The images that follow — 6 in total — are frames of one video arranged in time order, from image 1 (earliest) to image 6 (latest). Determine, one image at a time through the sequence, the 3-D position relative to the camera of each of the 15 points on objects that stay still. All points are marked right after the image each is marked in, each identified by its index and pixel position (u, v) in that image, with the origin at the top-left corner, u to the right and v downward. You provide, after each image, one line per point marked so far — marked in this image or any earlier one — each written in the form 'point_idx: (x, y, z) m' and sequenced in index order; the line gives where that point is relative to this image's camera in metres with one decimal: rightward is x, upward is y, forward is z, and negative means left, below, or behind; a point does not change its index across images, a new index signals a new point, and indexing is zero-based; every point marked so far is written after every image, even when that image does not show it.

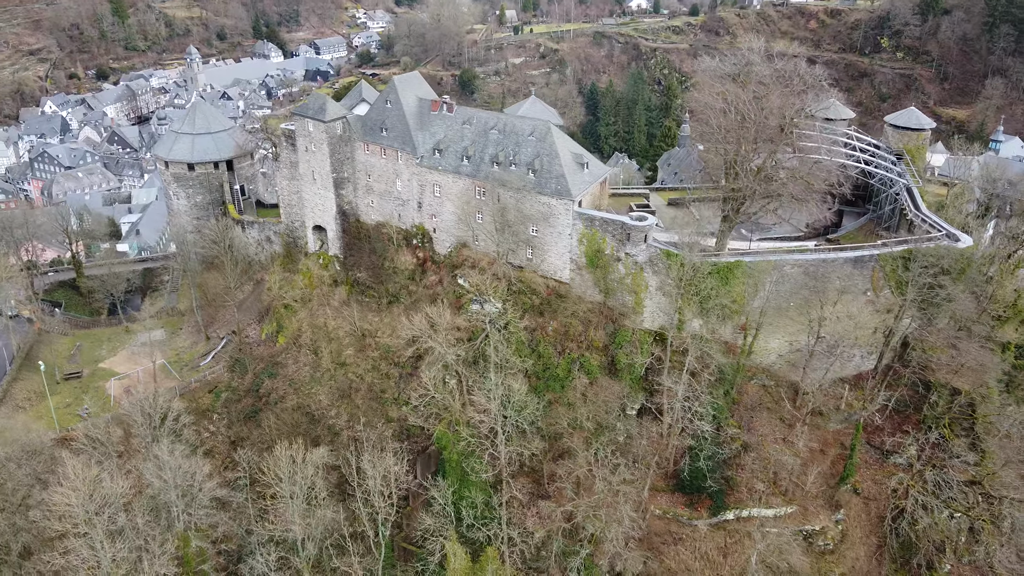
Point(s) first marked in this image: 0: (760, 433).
0: (+5.9, -3.4, +19.9) m
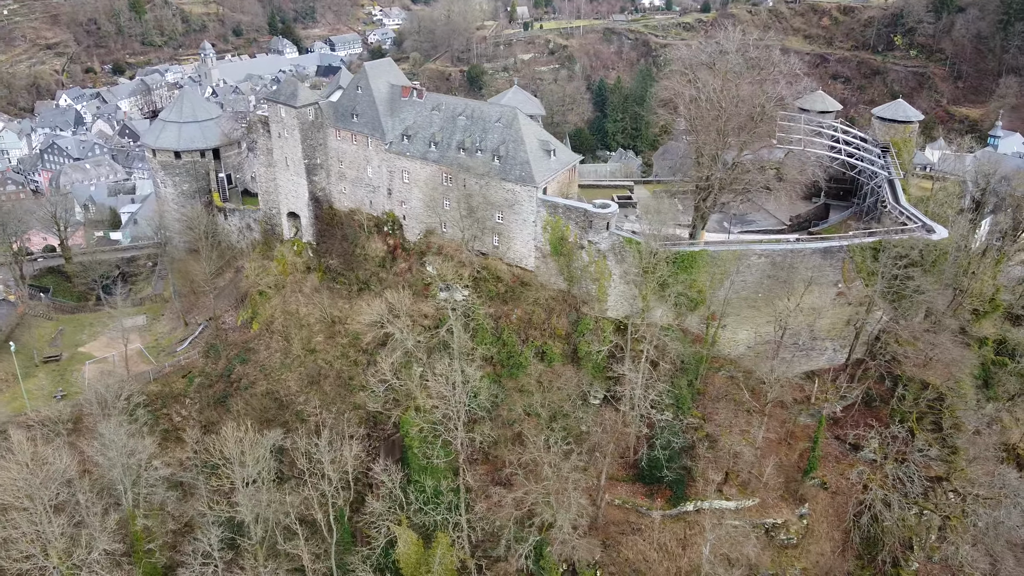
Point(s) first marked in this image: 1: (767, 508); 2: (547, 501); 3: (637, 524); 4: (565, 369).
0: (+4.9, -3.2, +19.6) m
1: (+5.8, -5.0, +18.8) m
2: (+0.7, -4.3, +16.8) m
3: (+2.8, -5.2, +18.6) m
4: (+1.3, -1.9, +19.6) m
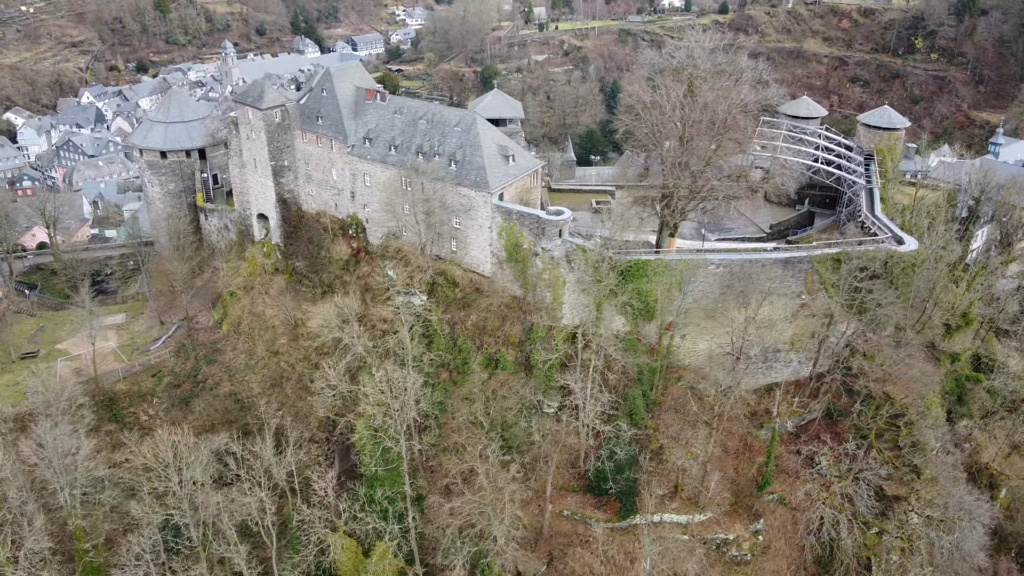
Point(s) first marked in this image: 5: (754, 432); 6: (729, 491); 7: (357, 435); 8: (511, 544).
0: (+3.7, -3.4, +19.3) m
1: (+4.6, -5.2, +18.4) m
2: (-0.6, -4.5, +16.6) m
3: (+1.6, -5.4, +18.3) m
4: (+0.1, -2.1, +19.4) m
5: (+5.7, -3.4, +19.8) m
6: (+4.9, -4.6, +18.8) m
7: (-3.4, -3.2, +18.3) m
8: (0.0, -5.0, +16.4) m
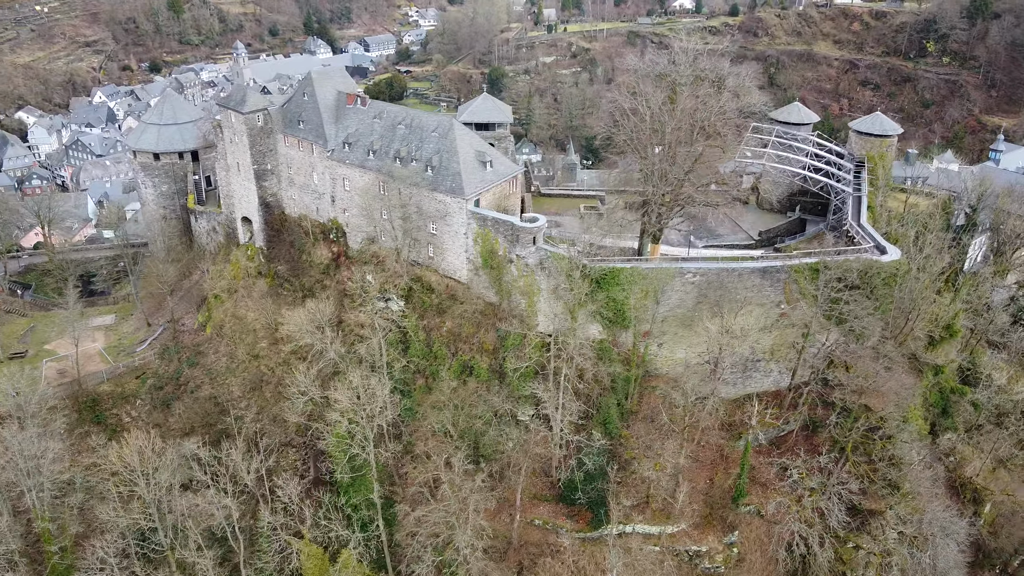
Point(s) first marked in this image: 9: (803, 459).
0: (+3.1, -3.6, +19.1) m
1: (+3.9, -5.4, +18.2) m
2: (-1.3, -4.6, +16.5) m
3: (+0.9, -5.6, +18.1) m
4: (-0.5, -2.2, +19.3) m
5: (+5.0, -3.6, +19.6) m
6: (+4.2, -4.8, +18.6) m
7: (-4.0, -3.3, +18.2) m
8: (-0.7, -5.2, +16.2) m
9: (+6.4, -3.9, +18.8) m
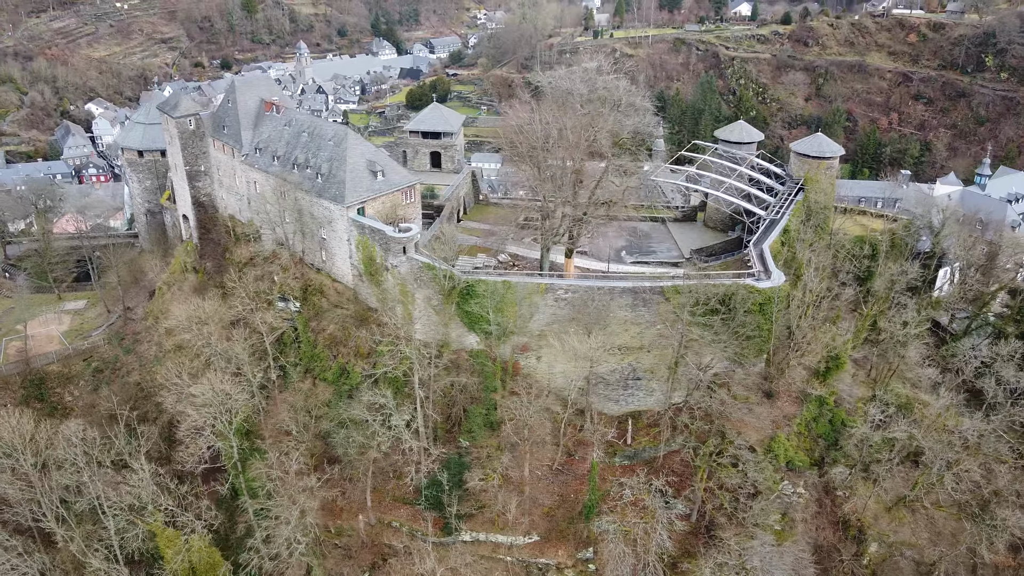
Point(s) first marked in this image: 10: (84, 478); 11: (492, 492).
0: (-0.3, -3.9, +19.3) m
1: (+0.4, -5.8, +18.4) m
2: (-4.9, -4.7, +17.2) m
3: (-2.6, -5.8, +18.7) m
4: (-3.7, -2.4, +19.9) m
5: (+1.8, -4.0, +19.7) m
6: (+0.8, -5.1, +18.7) m
7: (-7.4, -3.3, +19.3) m
8: (-4.4, -5.3, +17.0) m
9: (+3.1, -4.3, +18.7) m
10: (-9.4, -4.1, +18.0) m
11: (-0.5, -4.6, +18.9) m
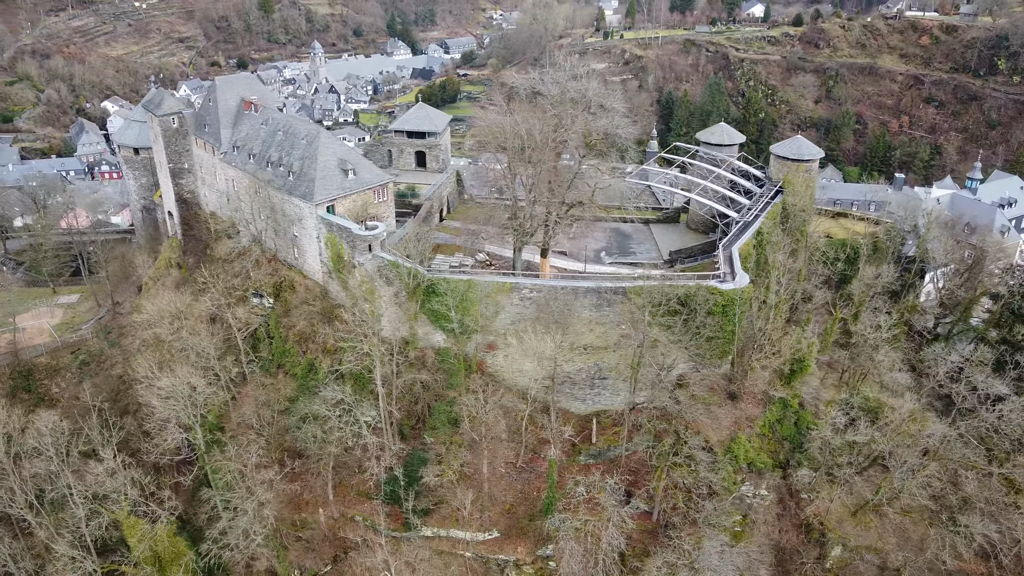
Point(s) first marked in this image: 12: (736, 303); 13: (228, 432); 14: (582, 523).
0: (-1.2, -3.9, +19.6) m
1: (-0.6, -5.7, +18.6) m
2: (-5.9, -4.6, +17.6) m
3: (-3.6, -5.7, +18.9) m
4: (-4.6, -2.3, +20.2) m
5: (+0.8, -4.0, +19.8) m
6: (-0.2, -5.1, +18.9) m
7: (-8.3, -3.2, +19.6) m
8: (-5.4, -5.2, +17.3) m
9: (+2.1, -4.3, +18.8) m
10: (-10.3, -4.0, +18.5) m
11: (-1.5, -4.6, +19.2) m
12: (+5.1, -0.4, +19.3) m
13: (-6.7, -3.4, +19.6) m
14: (+1.8, -5.3, +18.3) m
